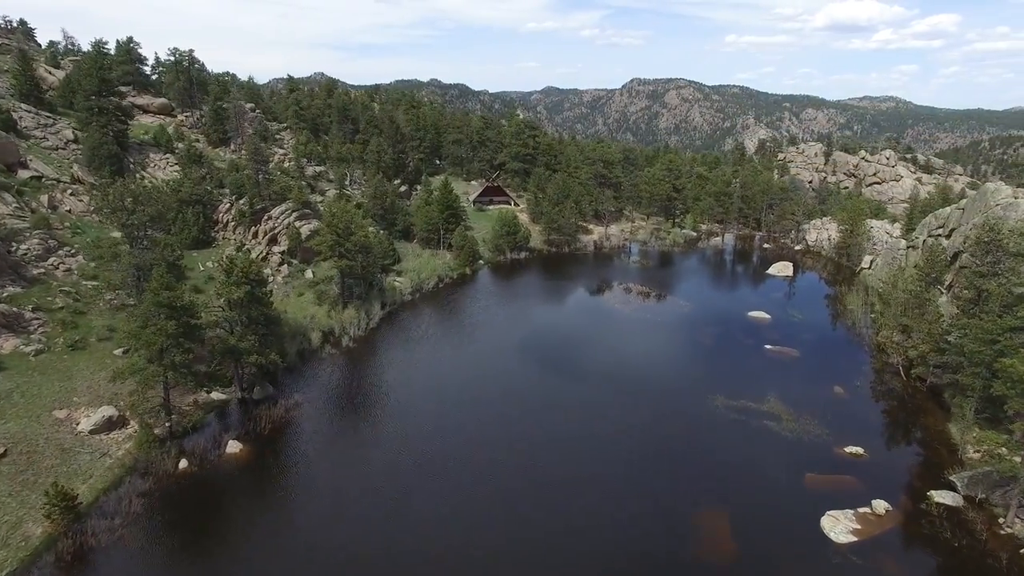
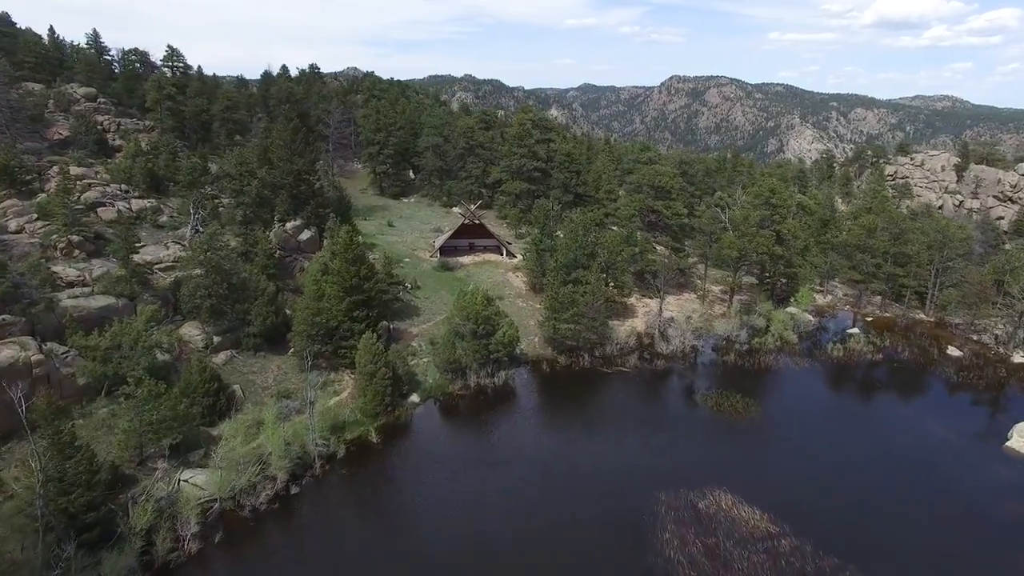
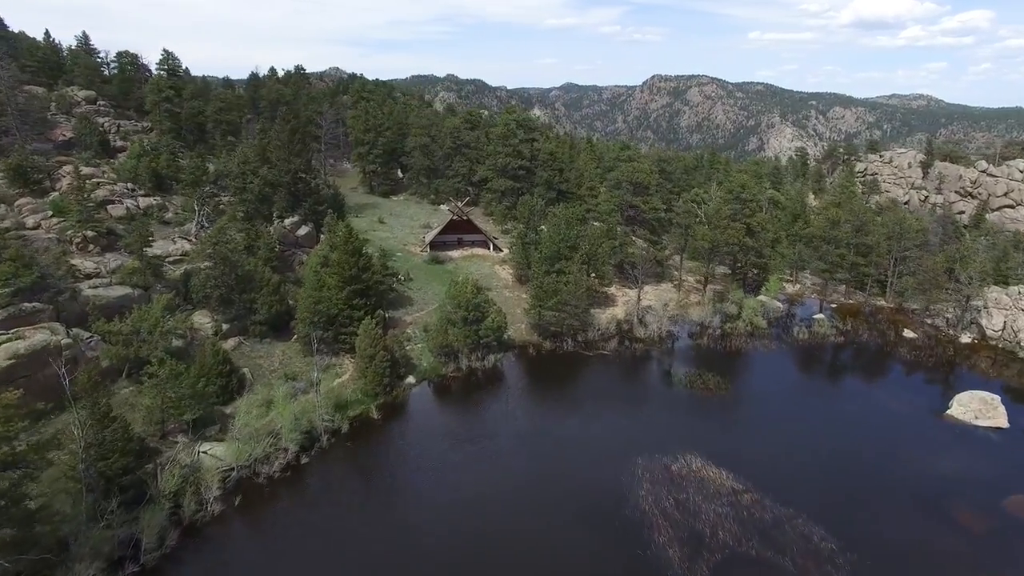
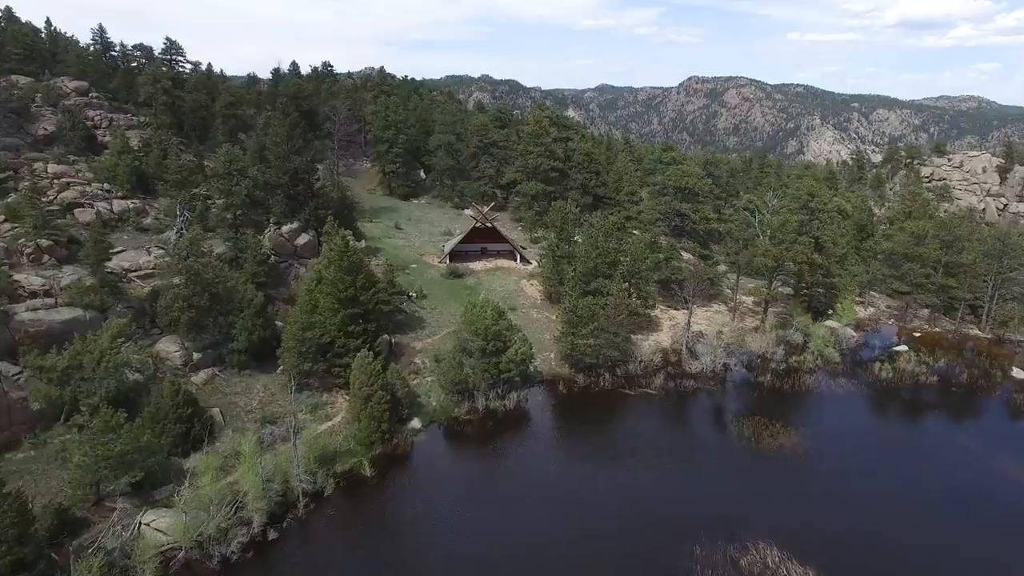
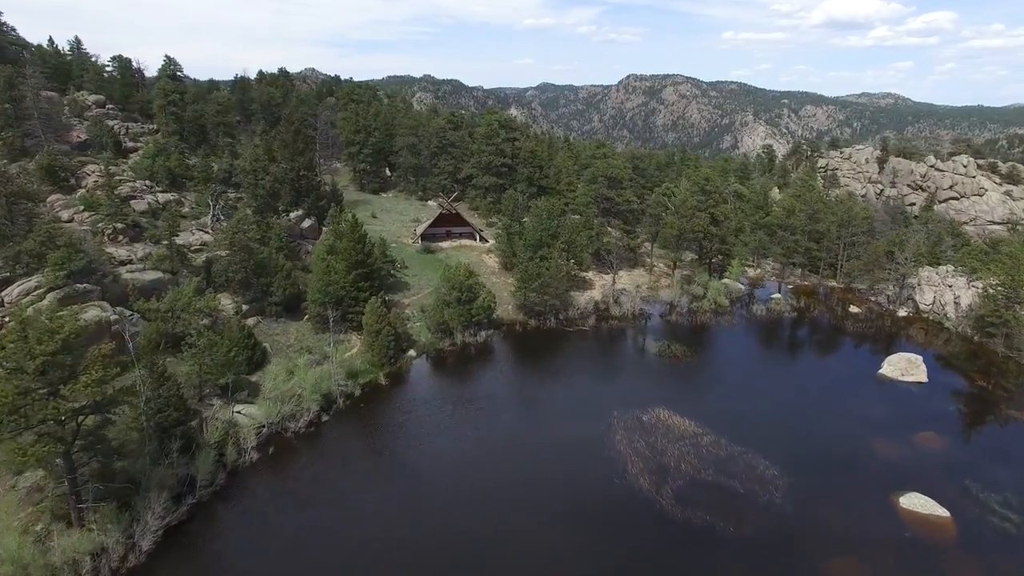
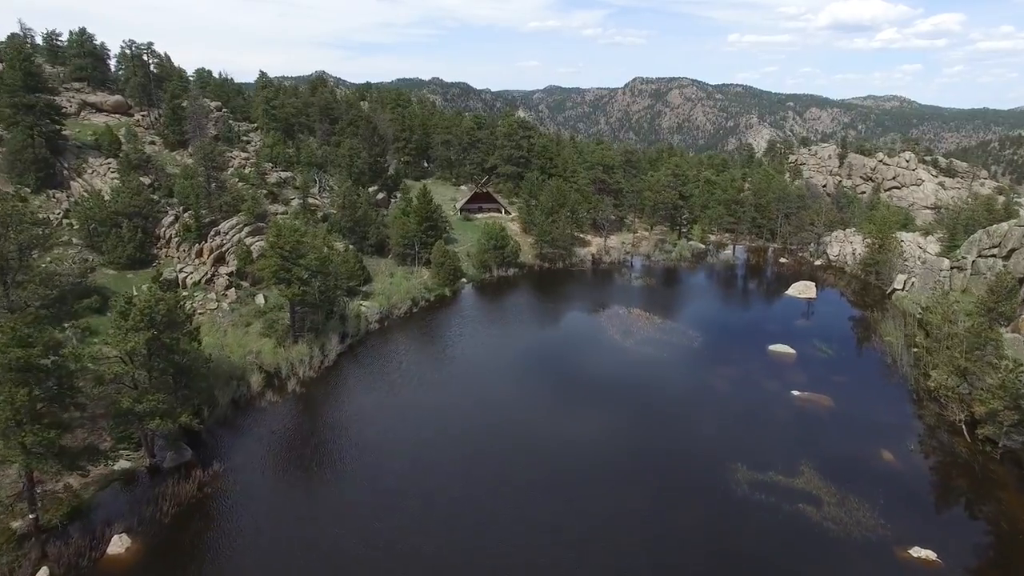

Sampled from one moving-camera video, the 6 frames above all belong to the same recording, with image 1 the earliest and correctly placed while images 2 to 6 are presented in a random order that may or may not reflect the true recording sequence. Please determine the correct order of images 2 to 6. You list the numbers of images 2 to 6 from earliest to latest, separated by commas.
6, 5, 3, 2, 4
